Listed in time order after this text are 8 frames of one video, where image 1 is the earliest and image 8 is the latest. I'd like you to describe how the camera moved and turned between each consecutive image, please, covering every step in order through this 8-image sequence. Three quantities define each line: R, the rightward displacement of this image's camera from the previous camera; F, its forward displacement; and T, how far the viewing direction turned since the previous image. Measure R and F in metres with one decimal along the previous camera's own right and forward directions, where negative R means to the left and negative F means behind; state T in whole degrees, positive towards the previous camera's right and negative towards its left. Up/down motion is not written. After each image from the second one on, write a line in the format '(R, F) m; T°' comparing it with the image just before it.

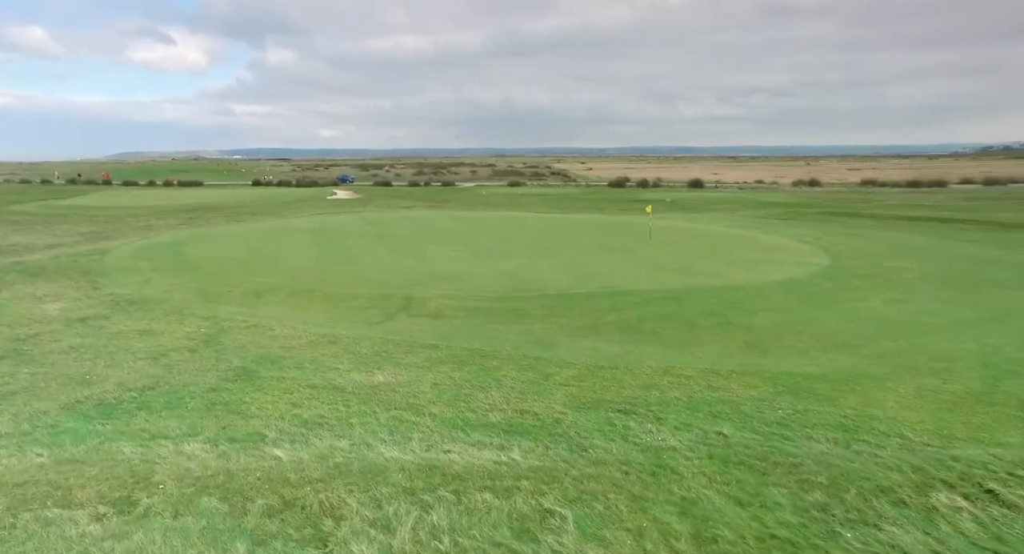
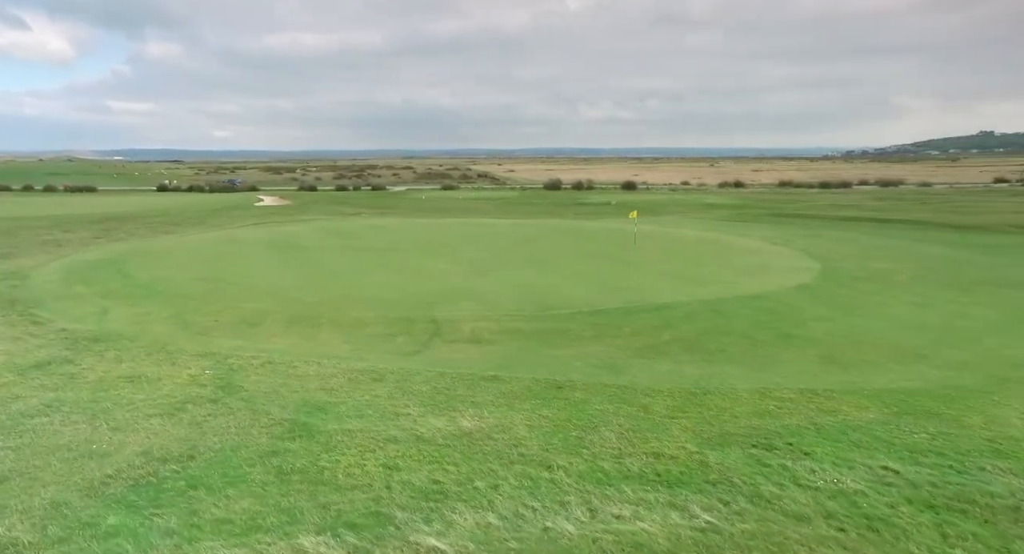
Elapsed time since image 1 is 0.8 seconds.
(-2.2, +1.1) m; +9°
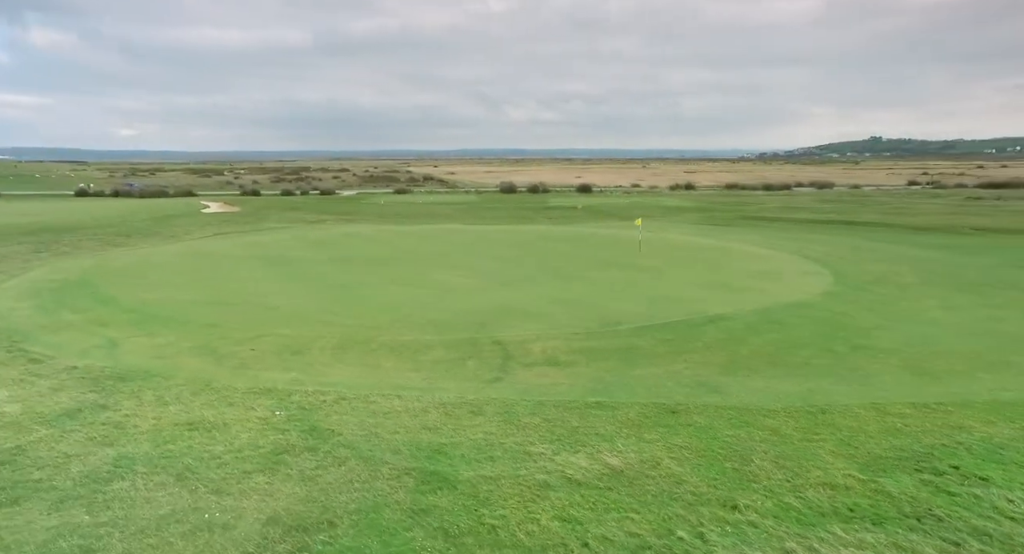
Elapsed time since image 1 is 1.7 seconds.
(-2.2, +0.7) m; +7°
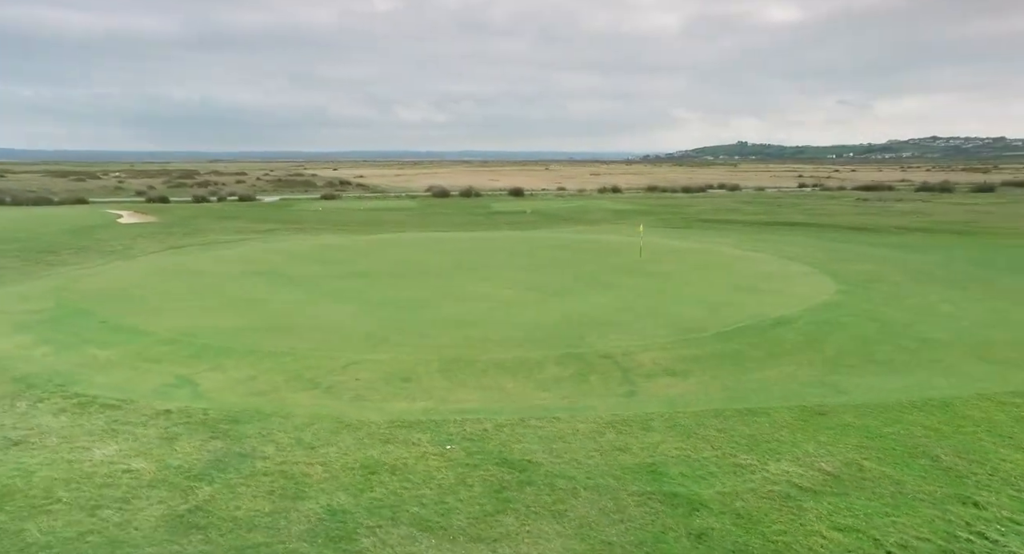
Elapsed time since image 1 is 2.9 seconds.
(-3.4, +0.4) m; +10°
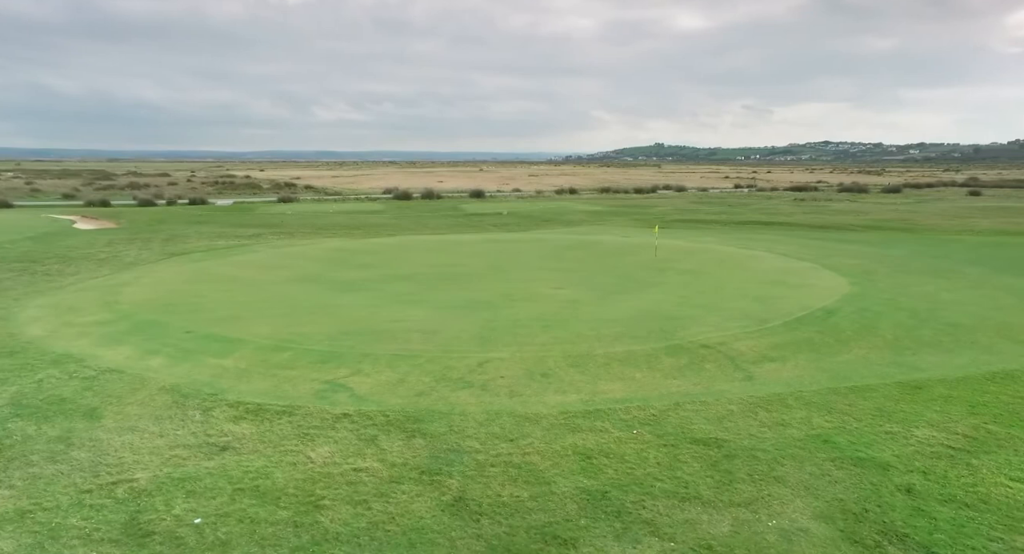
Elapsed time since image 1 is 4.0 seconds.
(-3.2, -0.4) m; +7°
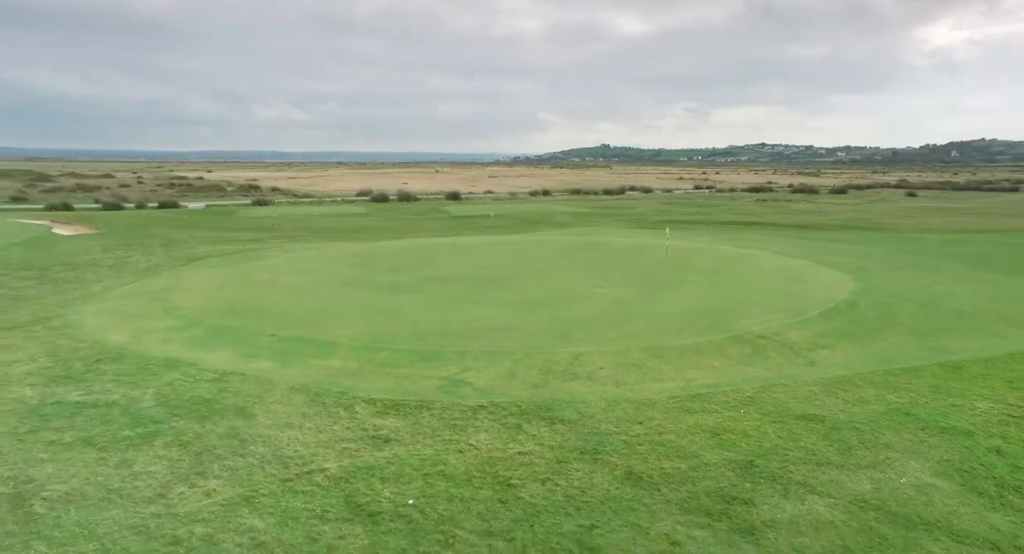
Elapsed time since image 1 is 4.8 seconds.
(-2.5, -0.7) m; +5°
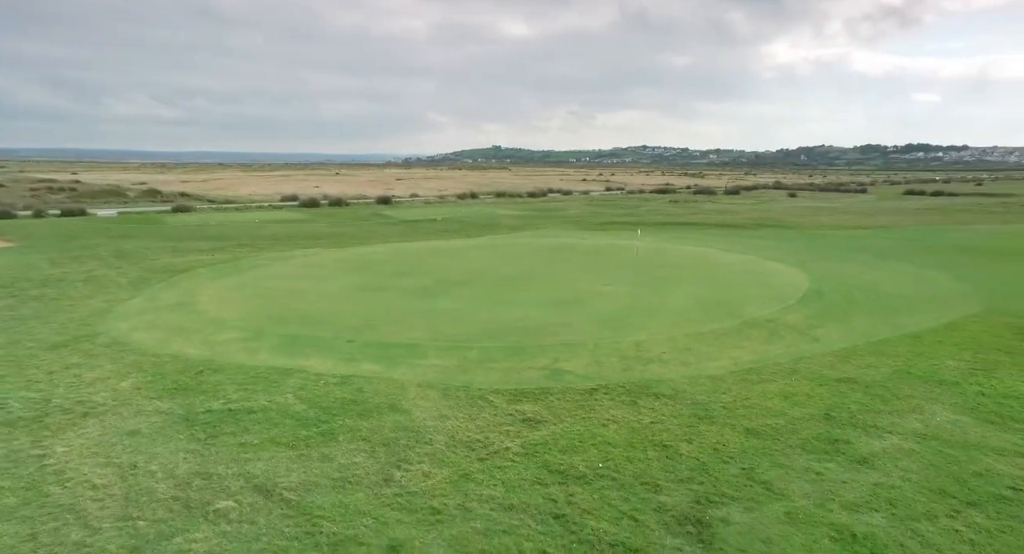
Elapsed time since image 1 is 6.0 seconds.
(-3.5, -1.1) m; +10°
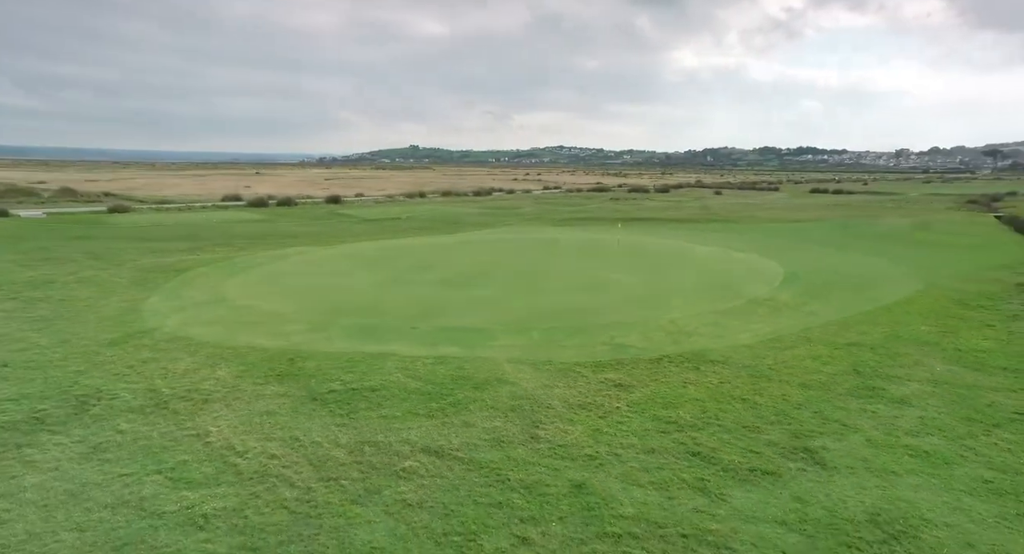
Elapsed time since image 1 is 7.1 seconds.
(-2.9, -0.9) m; +8°
